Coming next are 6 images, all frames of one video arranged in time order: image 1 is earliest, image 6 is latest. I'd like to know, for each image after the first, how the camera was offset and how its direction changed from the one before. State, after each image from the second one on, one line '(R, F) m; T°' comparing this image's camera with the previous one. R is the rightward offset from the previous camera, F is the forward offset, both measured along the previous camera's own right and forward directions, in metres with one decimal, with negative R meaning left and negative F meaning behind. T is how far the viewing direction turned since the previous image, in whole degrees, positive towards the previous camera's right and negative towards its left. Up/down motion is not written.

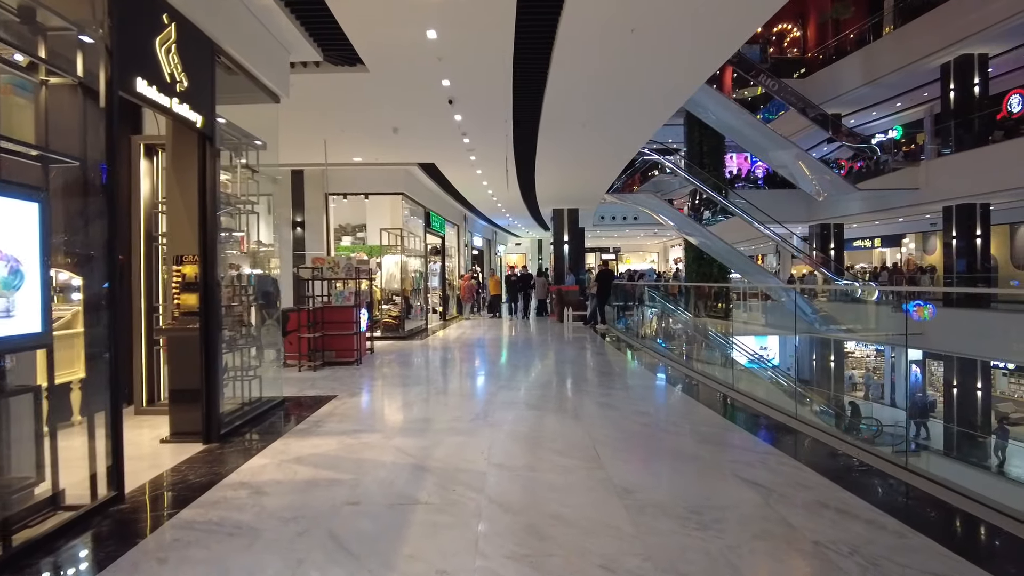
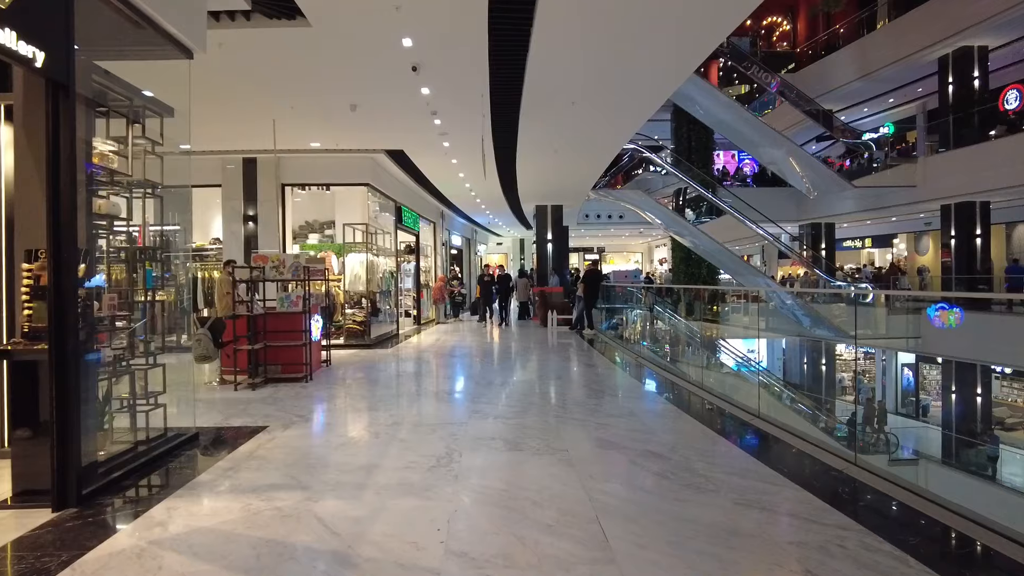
(0.0, +1.0) m; +2°
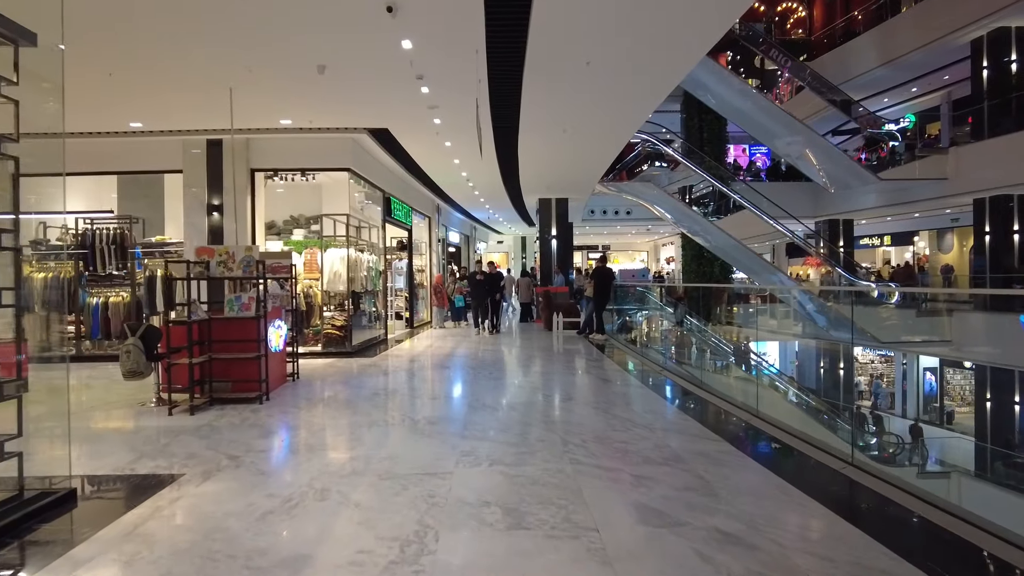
(0.0, +1.1) m; 0°
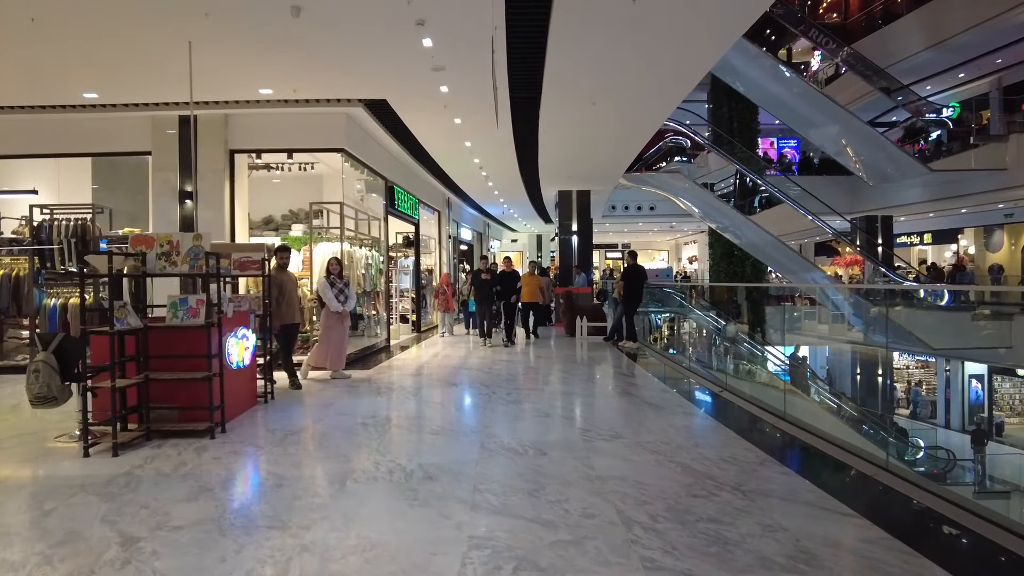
(-0.1, +1.1) m; -1°
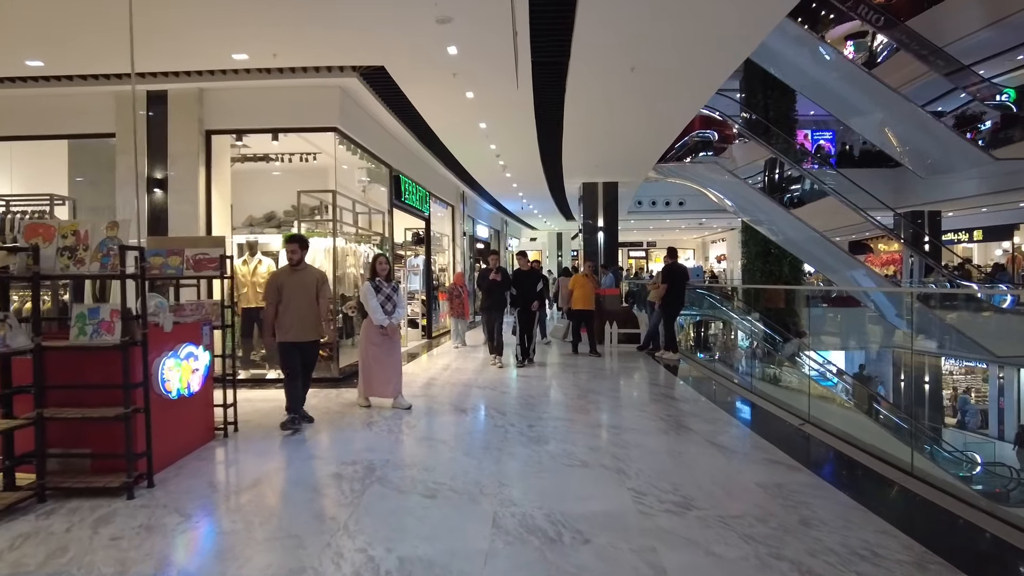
(0.0, +1.0) m; -2°
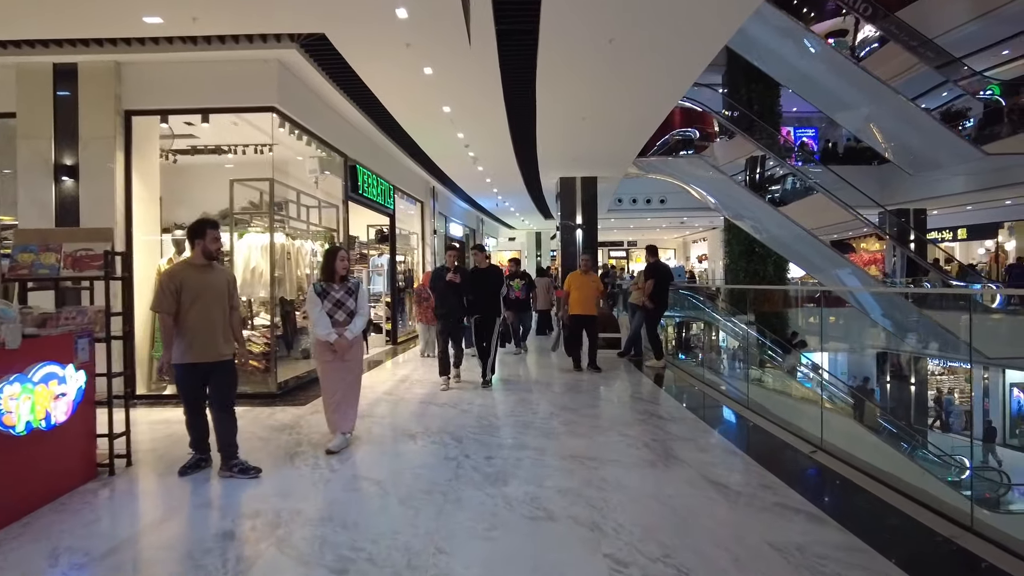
(+0.1, +0.7) m; +2°
